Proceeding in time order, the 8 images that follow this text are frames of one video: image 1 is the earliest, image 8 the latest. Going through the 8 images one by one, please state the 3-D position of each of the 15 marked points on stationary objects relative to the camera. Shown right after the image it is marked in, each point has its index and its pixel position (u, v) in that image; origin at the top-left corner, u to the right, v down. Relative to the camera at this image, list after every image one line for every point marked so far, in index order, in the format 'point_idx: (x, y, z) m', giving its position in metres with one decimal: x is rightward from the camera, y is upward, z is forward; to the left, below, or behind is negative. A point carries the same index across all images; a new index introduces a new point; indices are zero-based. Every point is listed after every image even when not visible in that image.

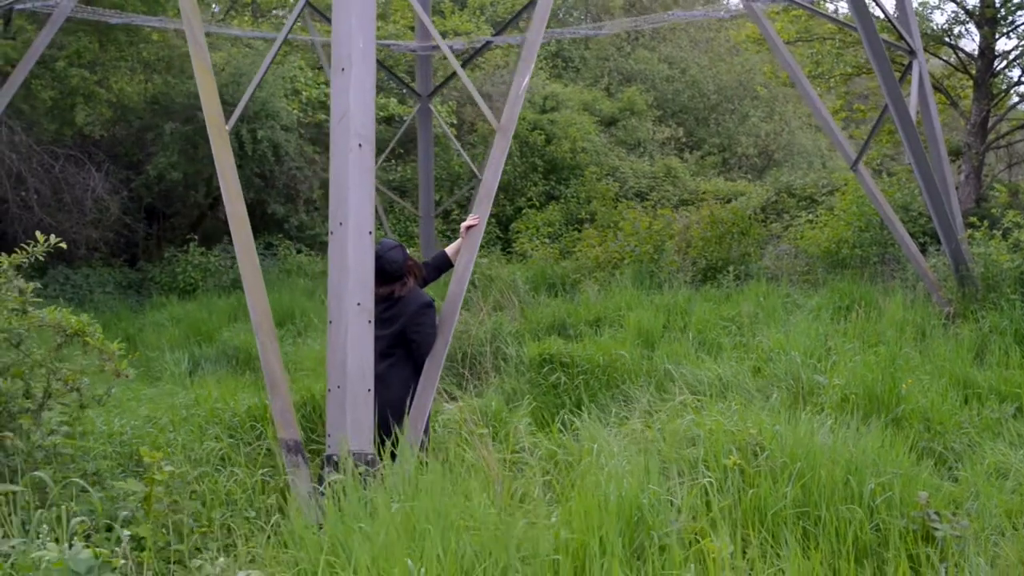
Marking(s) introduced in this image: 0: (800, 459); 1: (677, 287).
0: (+0.8, -0.5, +3.3) m
1: (+1.2, 0.0, +8.4) m
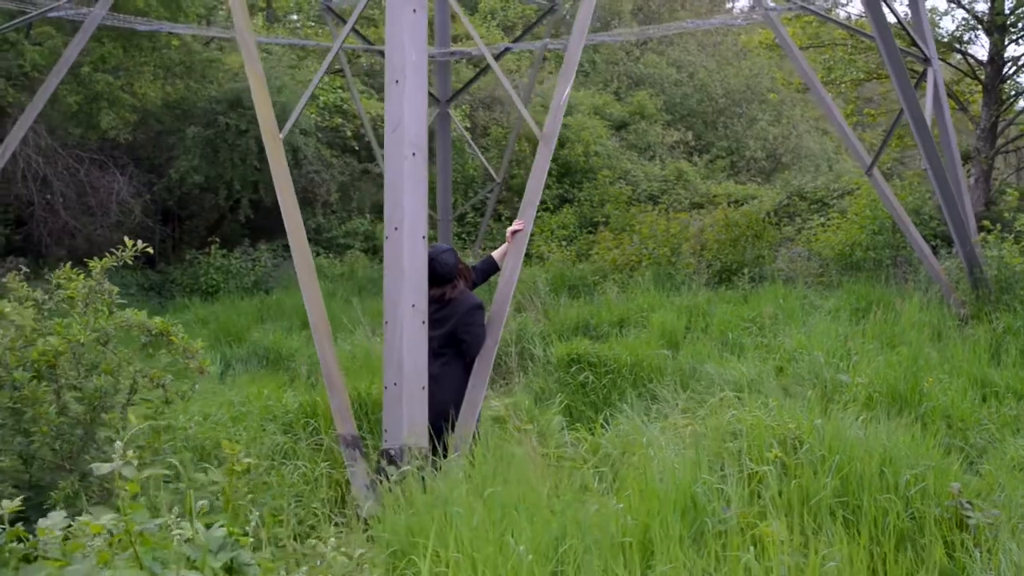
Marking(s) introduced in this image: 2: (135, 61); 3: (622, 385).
0: (+1.0, -0.5, +3.5) m
1: (+1.3, 0.0, +8.6) m
2: (-3.3, +2.0, +10.6) m
3: (+0.5, -0.5, +6.1) m
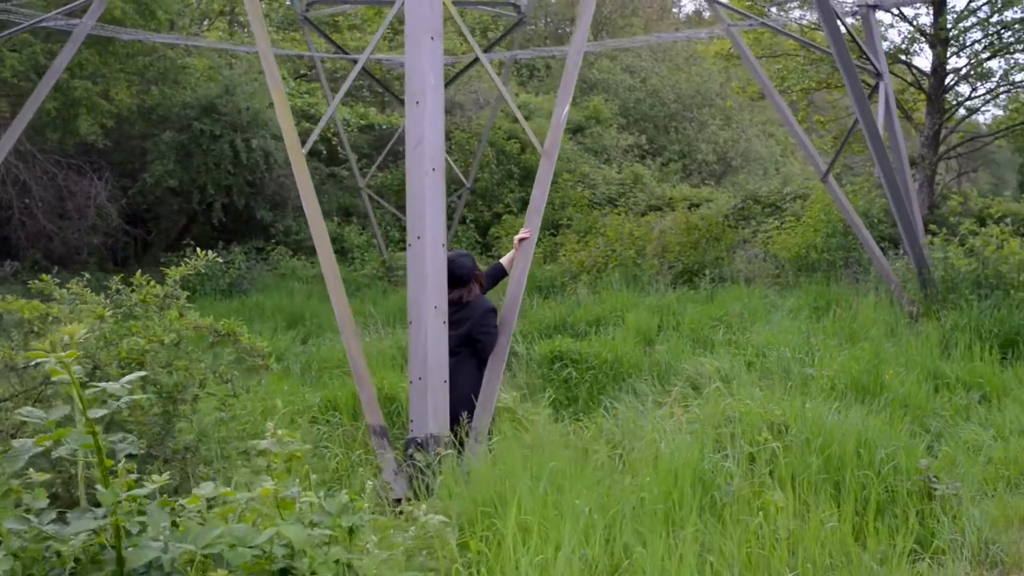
0: (+1.0, -0.5, +4.0) m
1: (+1.1, 0.0, +9.1) m
2: (-3.6, +2.0, +10.8) m
3: (+0.5, -0.5, +6.5) m
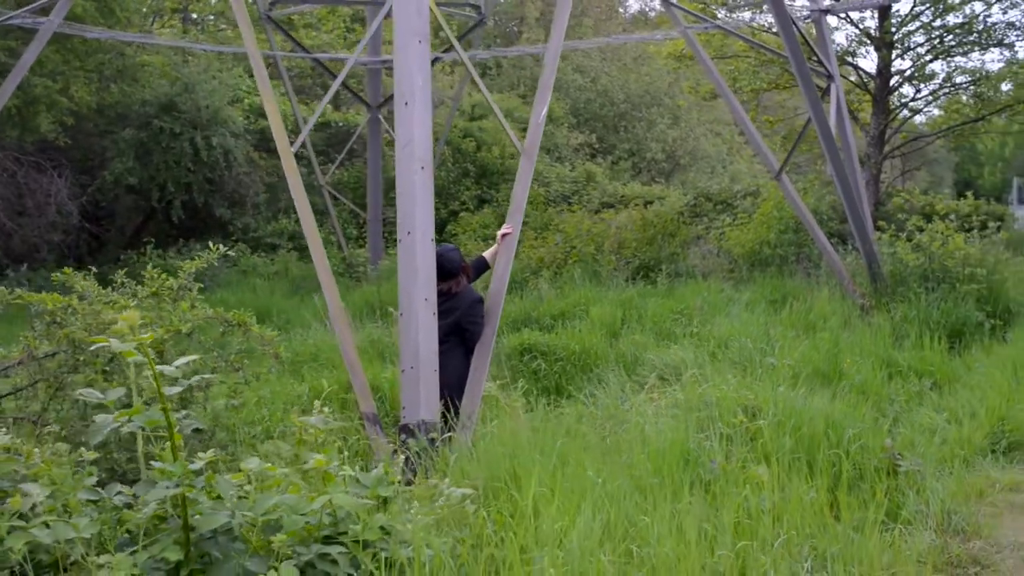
0: (+1.0, -0.5, +4.3) m
1: (+0.9, 0.0, +9.4) m
2: (-4.0, +2.0, +10.9) m
3: (+0.3, -0.5, +6.8) m
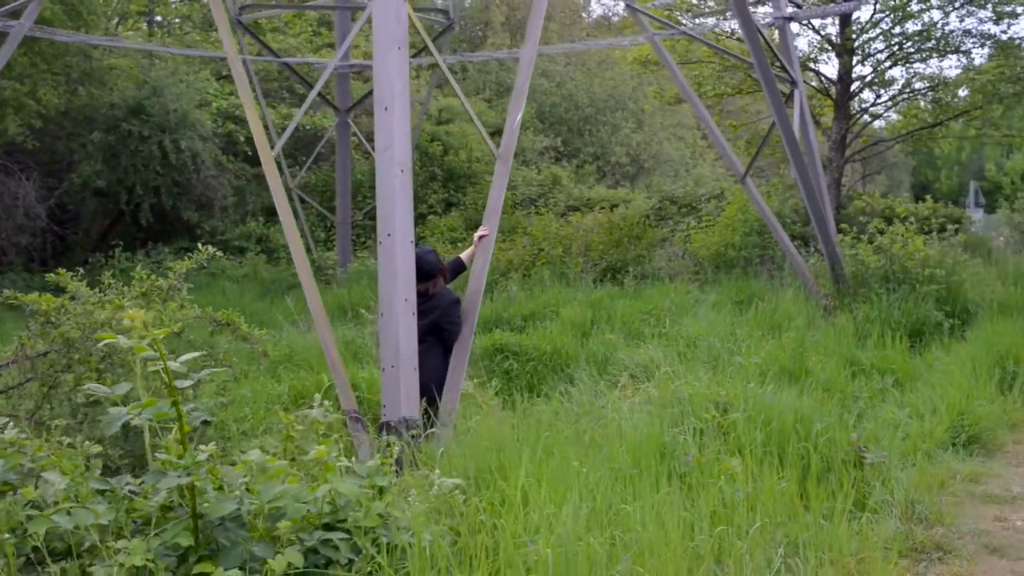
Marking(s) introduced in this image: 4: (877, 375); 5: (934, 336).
0: (+0.9, -0.5, +4.4) m
1: (+0.6, 0.0, +9.5) m
2: (-4.3, +2.0, +10.9) m
3: (+0.2, -0.5, +6.9) m
4: (+1.9, -0.5, +6.3) m
5: (+2.6, -0.3, +7.5) m
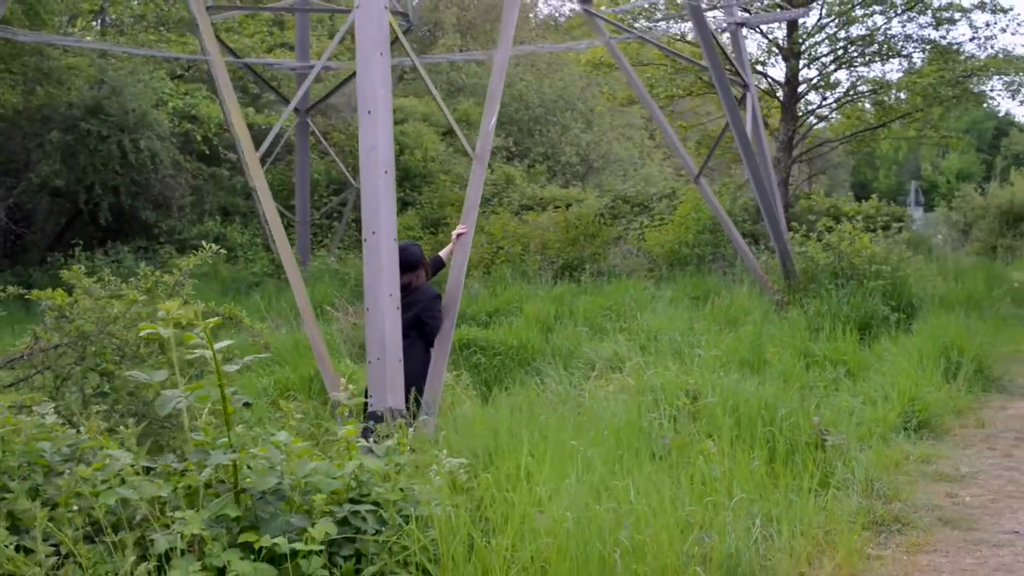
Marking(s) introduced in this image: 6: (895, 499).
0: (+0.8, -0.4, +4.7) m
1: (+0.3, 0.0, +9.8) m
2: (-4.6, +2.0, +10.9) m
3: (0.0, -0.4, +7.1) m
4: (+1.8, -0.4, +6.6) m
5: (+2.4, -0.3, +7.9) m
6: (+1.3, -0.7, +4.1) m
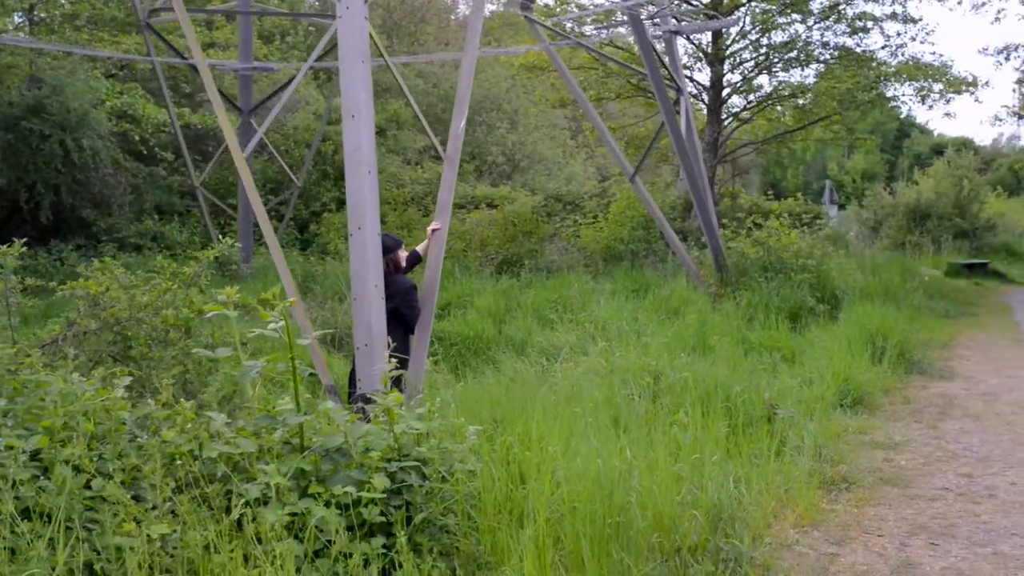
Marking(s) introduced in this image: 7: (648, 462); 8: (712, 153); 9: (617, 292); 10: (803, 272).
0: (+0.8, -0.4, +5.2) m
1: (-0.2, +0.1, +10.2) m
2: (-5.2, +2.0, +11.0) m
3: (-0.3, -0.4, +7.5) m
4: (+1.5, -0.4, +7.2) m
5: (+2.1, -0.2, +8.5) m
6: (+1.2, -0.7, +4.6) m
7: (+0.4, -0.5, +3.5) m
8: (+2.2, +1.5, +13.0) m
9: (+0.8, 0.0, +9.4) m
10: (+2.2, +0.1, +9.2) m
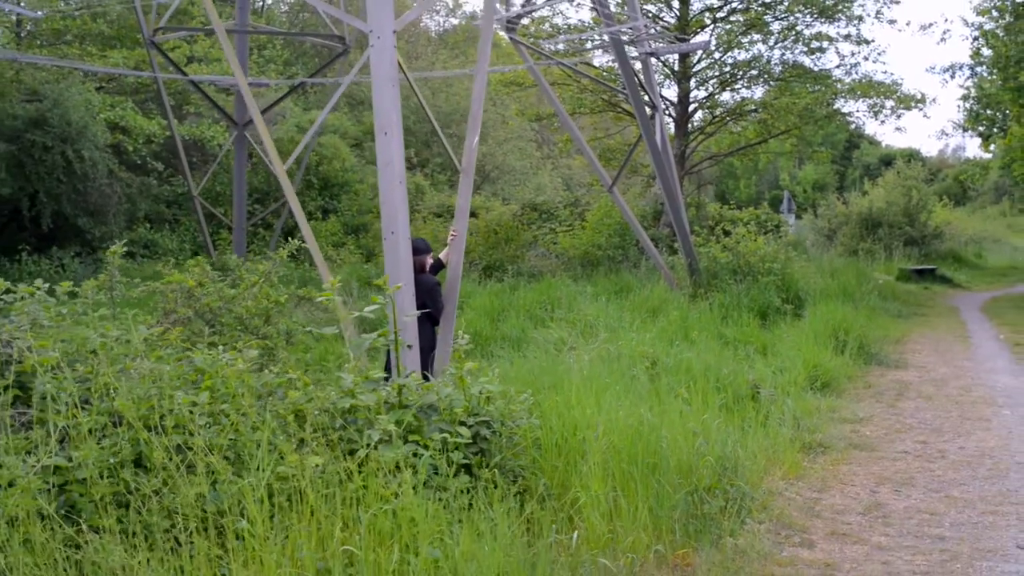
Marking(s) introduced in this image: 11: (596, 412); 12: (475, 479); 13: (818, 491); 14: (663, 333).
0: (+0.8, -0.4, +5.9) m
1: (-0.3, +0.1, +10.9) m
2: (-5.3, +2.0, +11.5) m
3: (-0.3, -0.4, +8.3) m
4: (+1.5, -0.4, +8.0) m
5: (+2.0, -0.2, +9.3) m
6: (+1.4, -0.6, +5.4) m
7: (+0.5, -0.5, +4.3) m
8: (+1.9, +1.4, +13.9) m
9: (+0.7, -0.1, +10.2) m
10: (+2.2, +0.1, +10.1) m
11: (+0.3, -0.4, +4.2) m
12: (-0.1, -0.6, +3.5) m
13: (+1.1, -0.7, +4.4) m
14: (+1.0, -0.3, +7.6) m
